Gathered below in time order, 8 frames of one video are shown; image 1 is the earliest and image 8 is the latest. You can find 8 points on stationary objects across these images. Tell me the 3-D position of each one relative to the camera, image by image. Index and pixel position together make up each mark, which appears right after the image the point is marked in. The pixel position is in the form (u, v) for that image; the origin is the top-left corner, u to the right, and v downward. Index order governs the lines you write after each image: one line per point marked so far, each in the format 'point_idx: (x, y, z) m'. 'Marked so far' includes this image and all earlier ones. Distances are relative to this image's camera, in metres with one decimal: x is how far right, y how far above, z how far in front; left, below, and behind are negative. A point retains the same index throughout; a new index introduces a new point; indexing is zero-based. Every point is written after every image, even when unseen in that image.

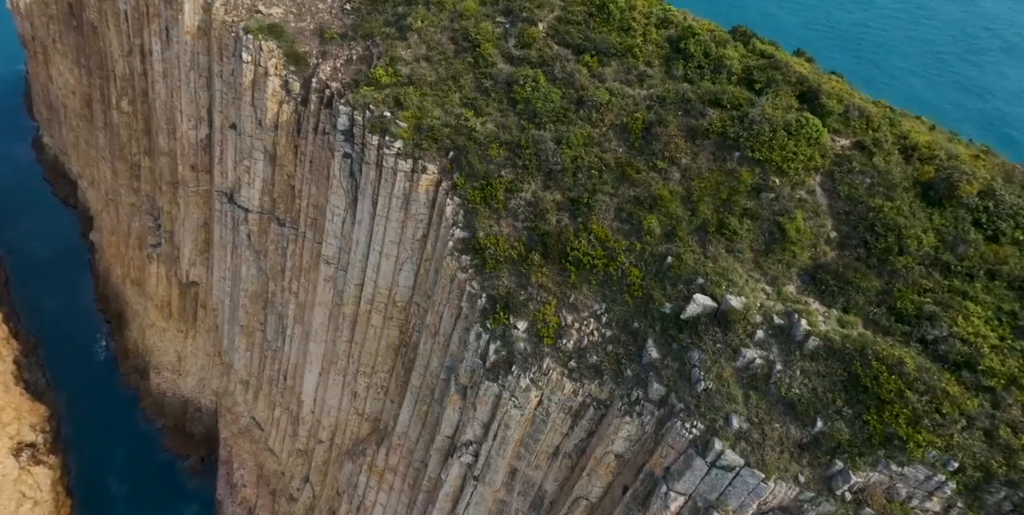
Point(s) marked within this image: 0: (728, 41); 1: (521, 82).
0: (+6.1, +6.1, +18.6) m
1: (+0.3, +5.3, +19.9) m
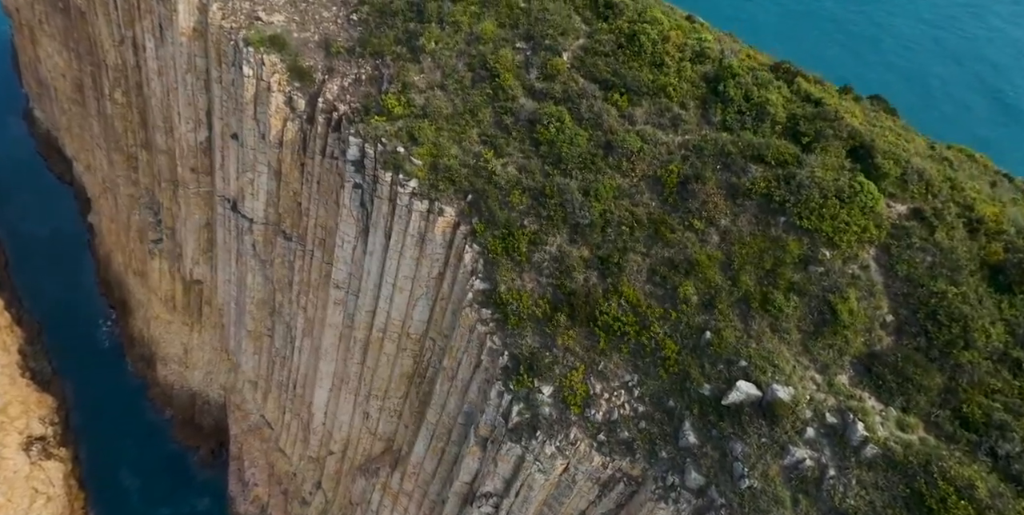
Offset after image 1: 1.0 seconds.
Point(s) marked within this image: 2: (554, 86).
0: (+6.8, +4.5, +17.2) m
1: (+0.9, +3.8, +18.5) m
2: (+1.2, +5.0, +18.9) m
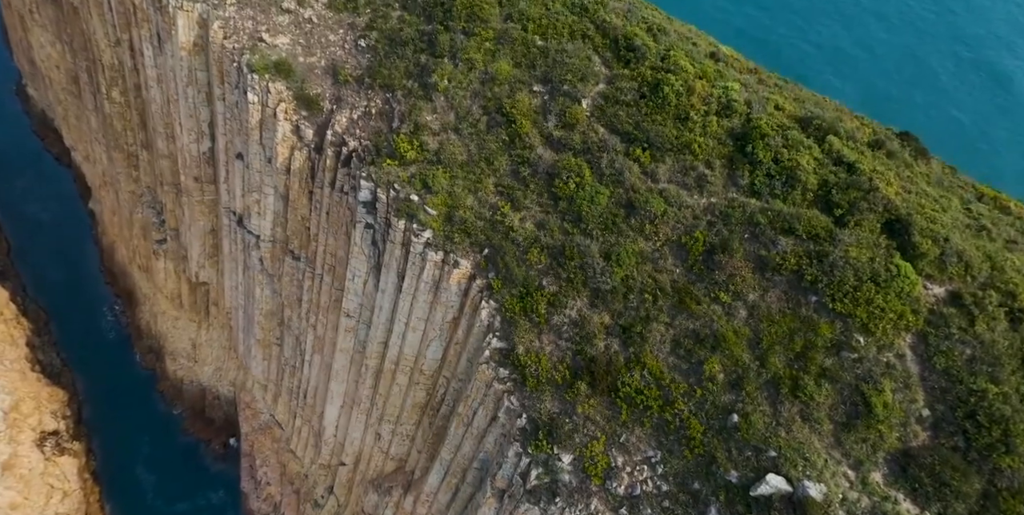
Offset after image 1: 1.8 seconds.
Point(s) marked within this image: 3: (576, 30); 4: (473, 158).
0: (+7.2, +2.9, +16.4) m
1: (+1.4, +2.2, +17.9) m
2: (+1.7, +3.4, +18.2) m
3: (+1.9, +6.8, +19.7) m
4: (-1.1, +2.9, +19.2) m
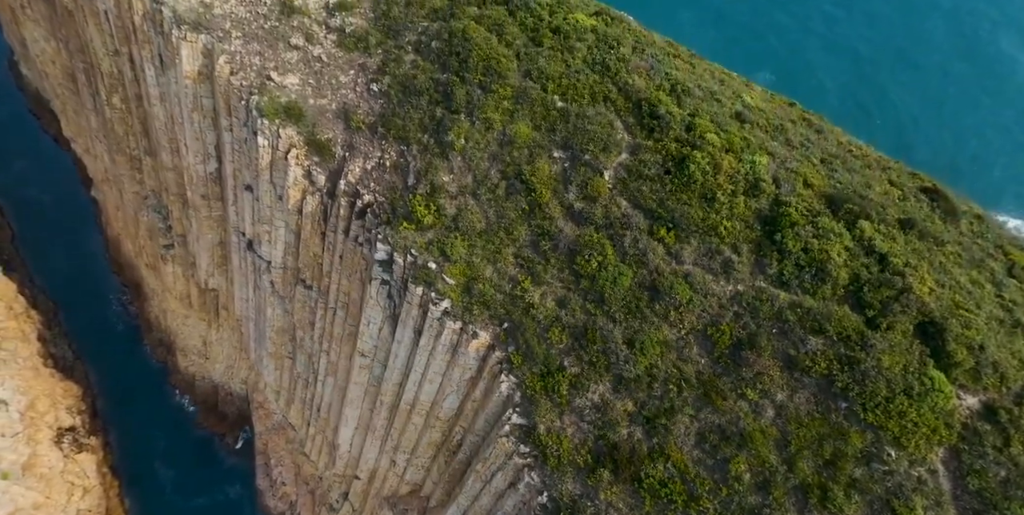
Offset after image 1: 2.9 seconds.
0: (+7.8, +0.7, +16.0) m
1: (+2.0, +0.1, +17.5) m
2: (+2.2, +1.3, +17.7) m
3: (+2.5, +4.8, +19.0) m
4: (-0.6, +0.9, +18.8) m
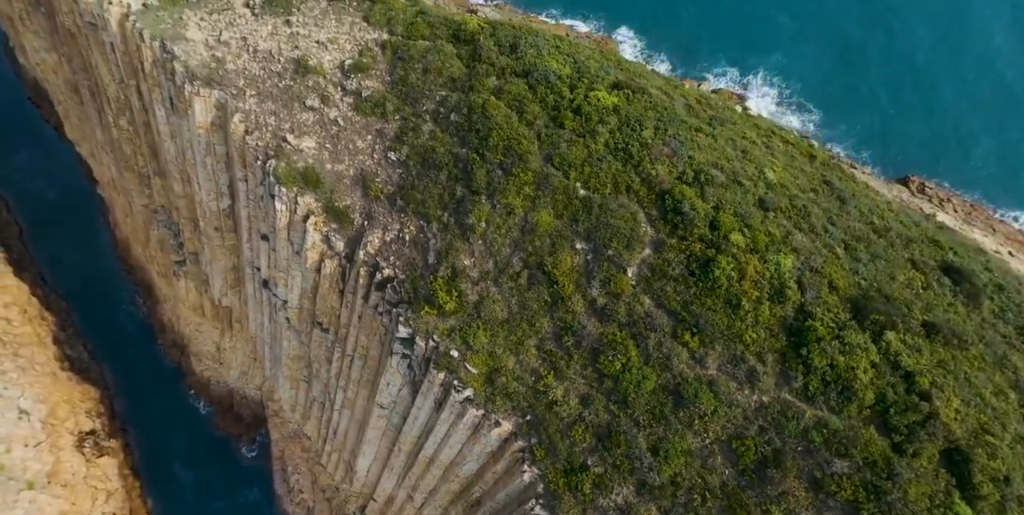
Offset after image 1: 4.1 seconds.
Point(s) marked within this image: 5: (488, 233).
0: (+8.4, -2.0, +16.0) m
1: (+2.6, -2.5, +17.5) m
2: (+2.9, -1.4, +17.7) m
3: (+3.1, +2.2, +18.8) m
4: (+0.1, -1.7, +18.8) m
5: (-0.7, +0.7, +19.6) m
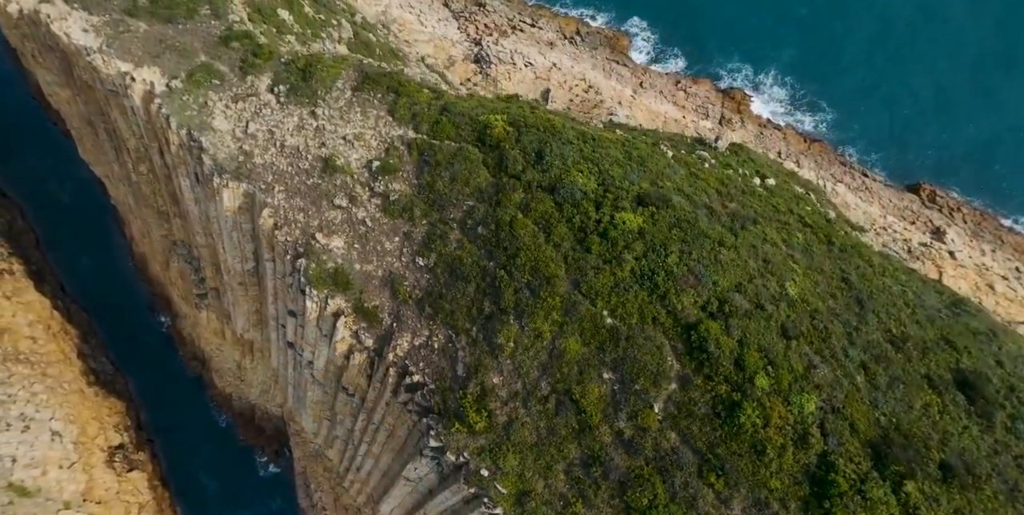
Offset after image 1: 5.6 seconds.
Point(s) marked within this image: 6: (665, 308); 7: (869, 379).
0: (+9.3, -5.9, +16.6) m
1: (+3.5, -6.4, +18.3) m
2: (+3.7, -5.2, +18.4) m
3: (+4.0, -1.6, +19.4) m
4: (+0.9, -5.5, +19.5) m
5: (+0.2, -3.1, +20.2) m
6: (+4.6, -1.5, +19.4) m
7: (+10.6, -3.6, +19.5) m
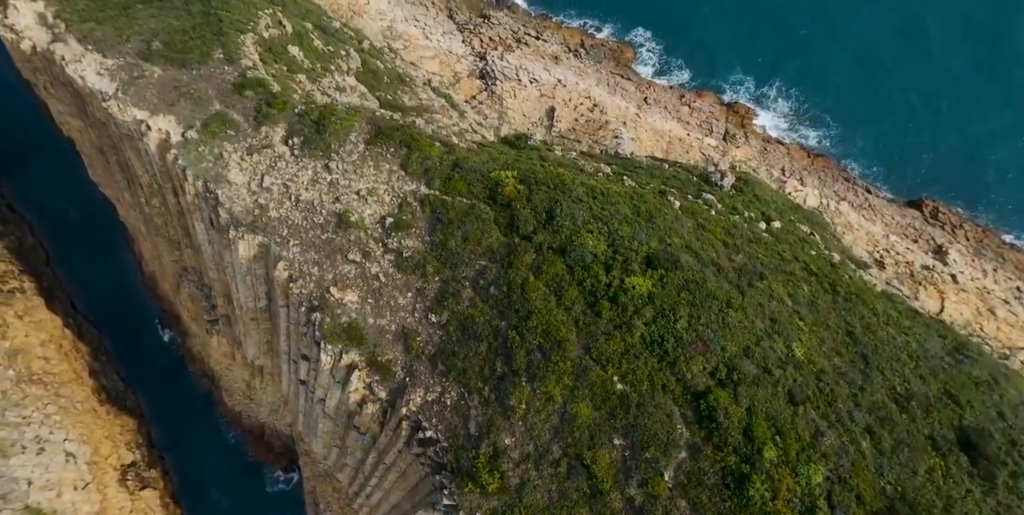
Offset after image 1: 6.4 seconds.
0: (+9.6, -8.0, +17.0) m
1: (+3.9, -8.5, +18.7) m
2: (+4.1, -7.3, +18.8) m
3: (+4.4, -3.6, +19.8) m
4: (+1.3, -7.6, +20.0) m
5: (+0.6, -5.1, +20.7) m
6: (+5.0, -3.5, +19.9) m
7: (+11.0, -5.7, +19.9) m
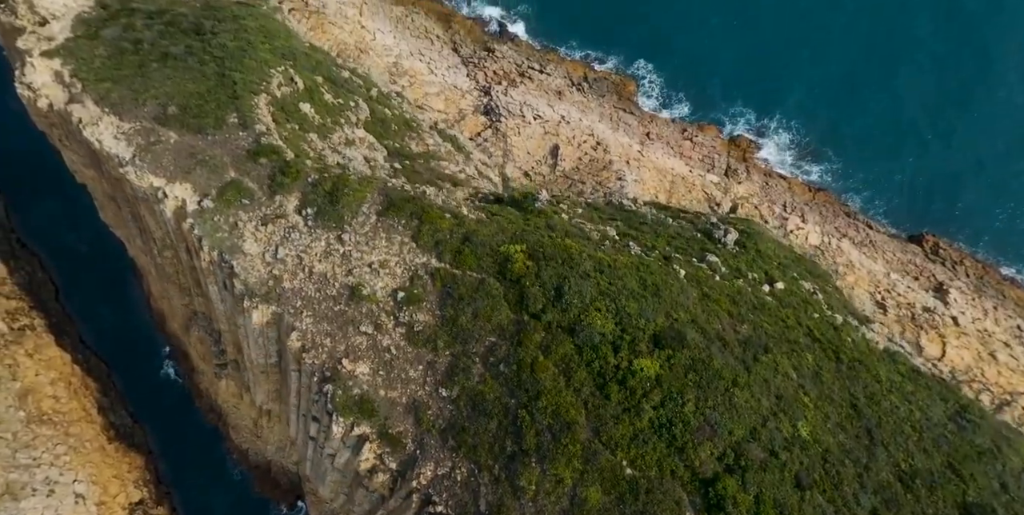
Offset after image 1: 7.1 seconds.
0: (+10.0, -10.6, +17.3) m
1: (+4.2, -11.1, +19.0) m
2: (+4.5, -9.9, +19.1) m
3: (+4.7, -6.3, +20.2) m
4: (+1.7, -10.3, +20.3) m
5: (+0.9, -7.8, +21.0) m
6: (+5.3, -6.2, +20.2) m
7: (+11.4, -8.3, +20.2) m
